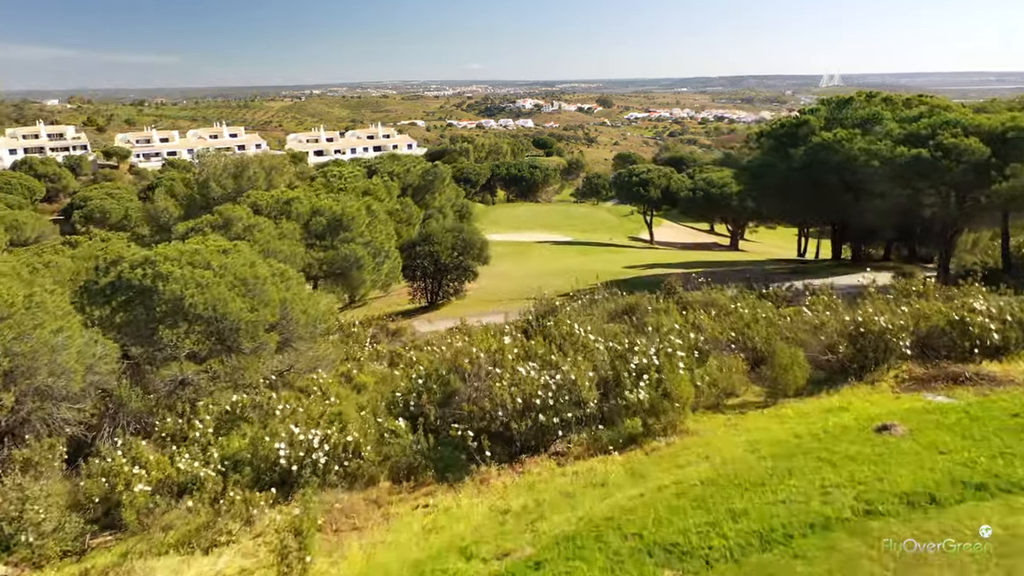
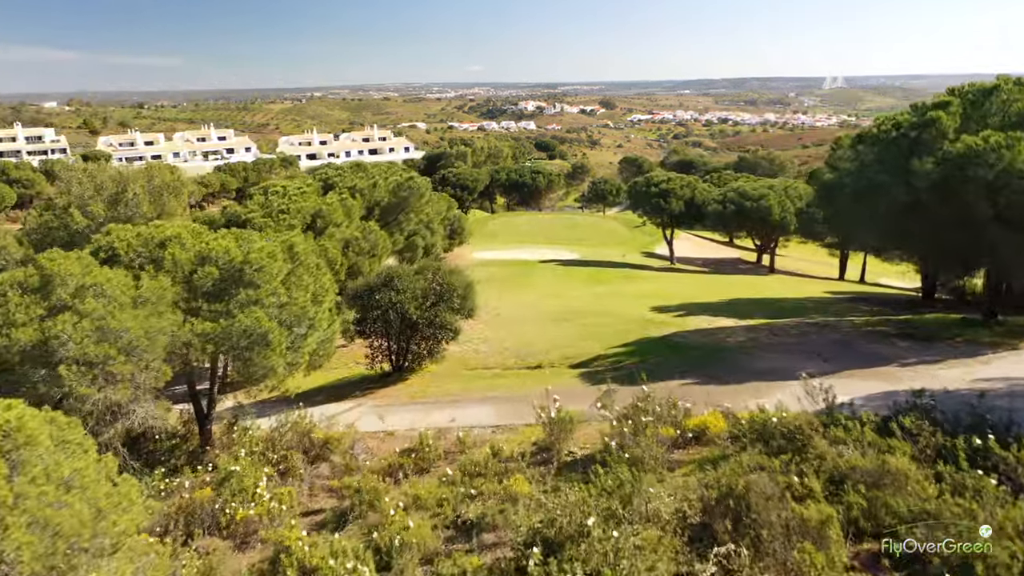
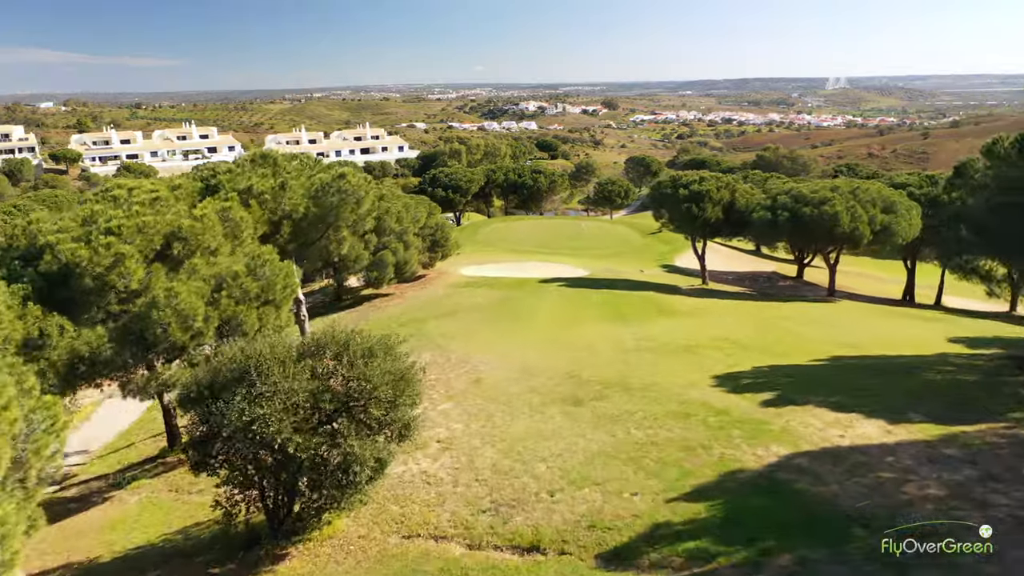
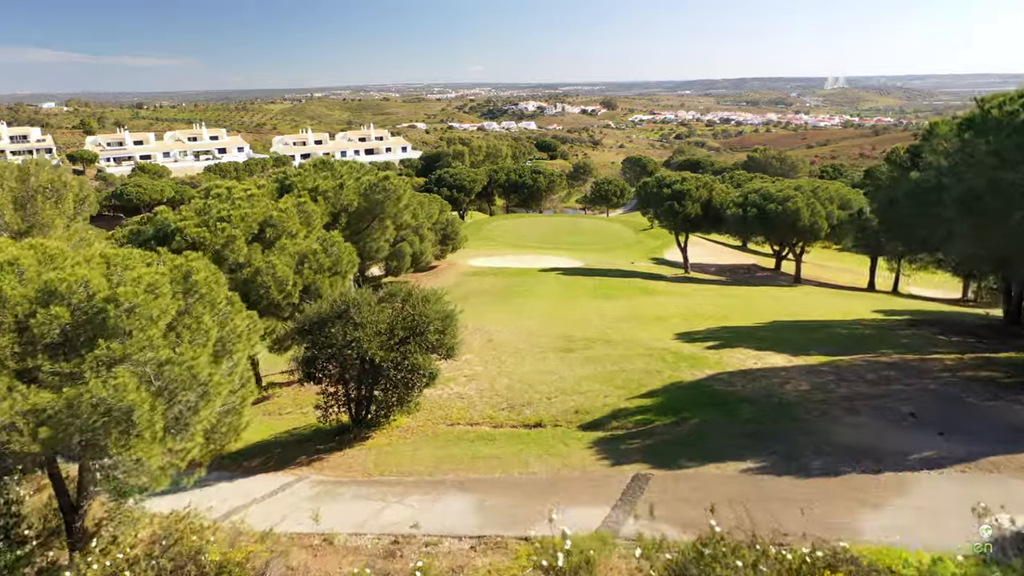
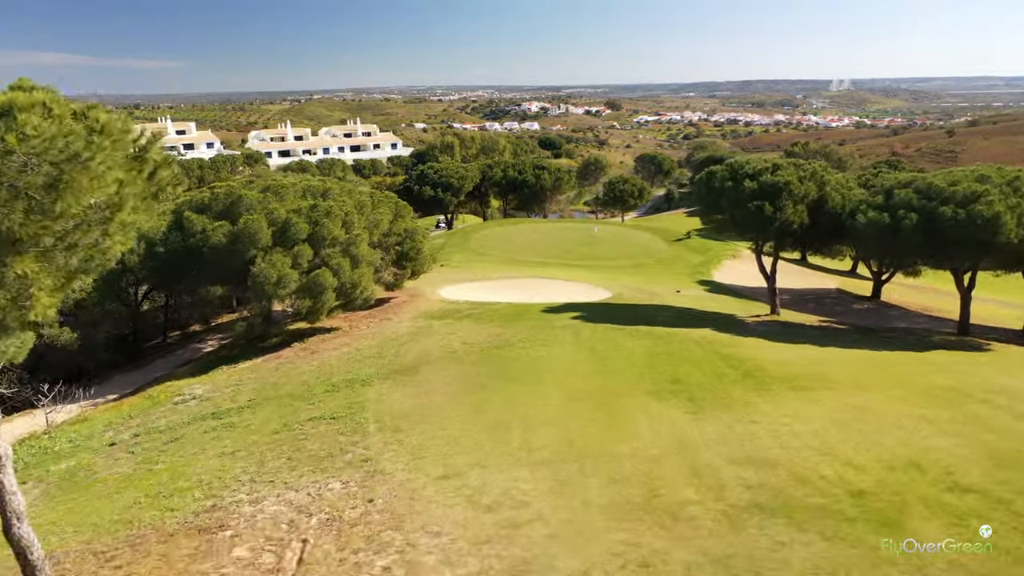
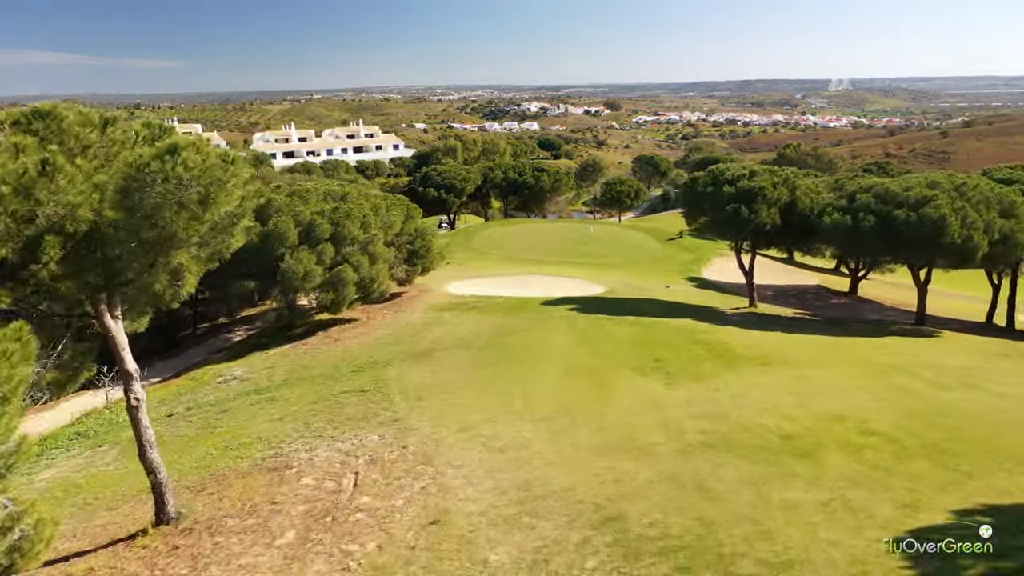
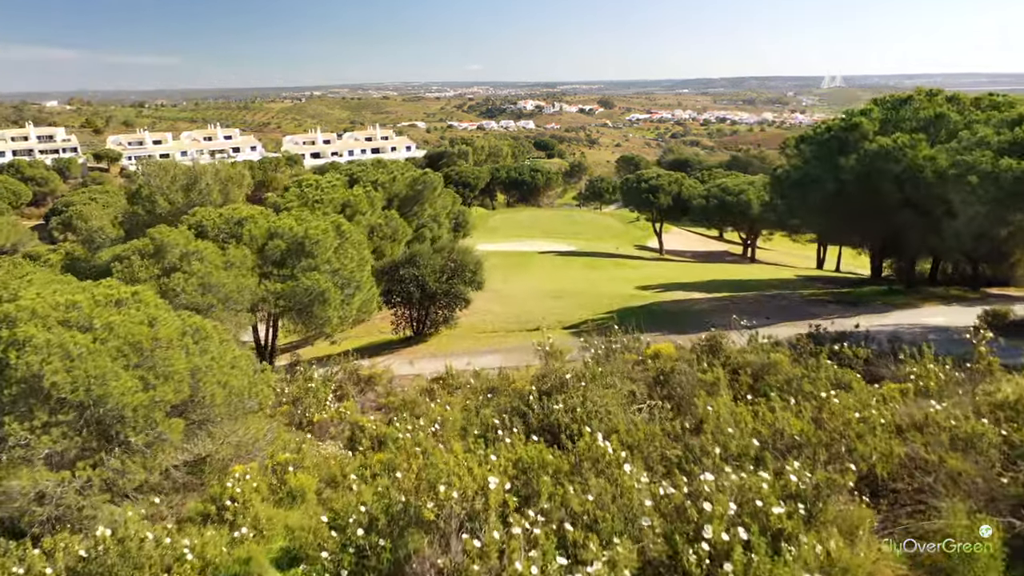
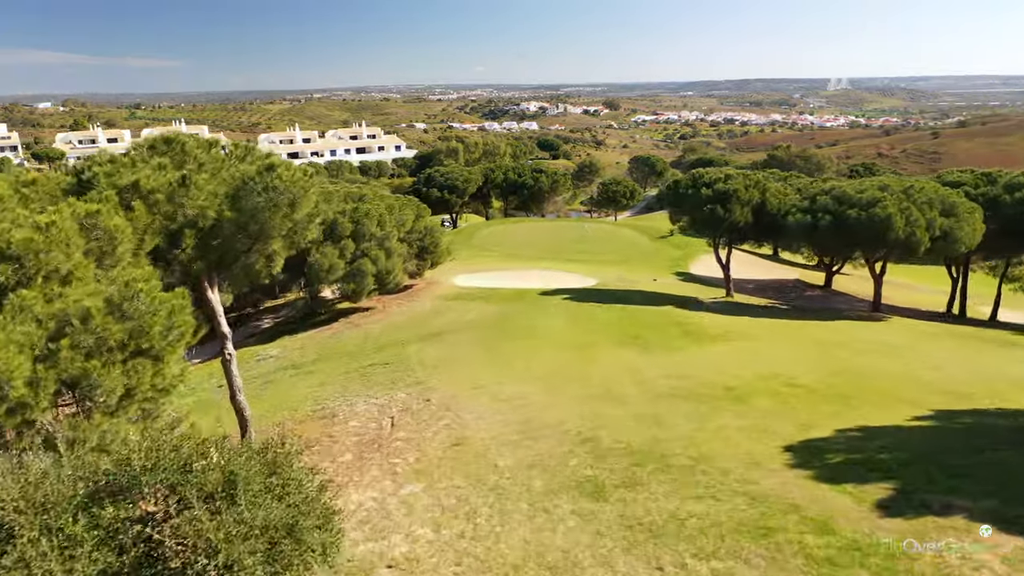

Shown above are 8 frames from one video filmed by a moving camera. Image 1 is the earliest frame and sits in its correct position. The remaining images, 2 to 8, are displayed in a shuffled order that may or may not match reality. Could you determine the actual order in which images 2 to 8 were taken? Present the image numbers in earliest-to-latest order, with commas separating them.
7, 2, 4, 3, 8, 6, 5
